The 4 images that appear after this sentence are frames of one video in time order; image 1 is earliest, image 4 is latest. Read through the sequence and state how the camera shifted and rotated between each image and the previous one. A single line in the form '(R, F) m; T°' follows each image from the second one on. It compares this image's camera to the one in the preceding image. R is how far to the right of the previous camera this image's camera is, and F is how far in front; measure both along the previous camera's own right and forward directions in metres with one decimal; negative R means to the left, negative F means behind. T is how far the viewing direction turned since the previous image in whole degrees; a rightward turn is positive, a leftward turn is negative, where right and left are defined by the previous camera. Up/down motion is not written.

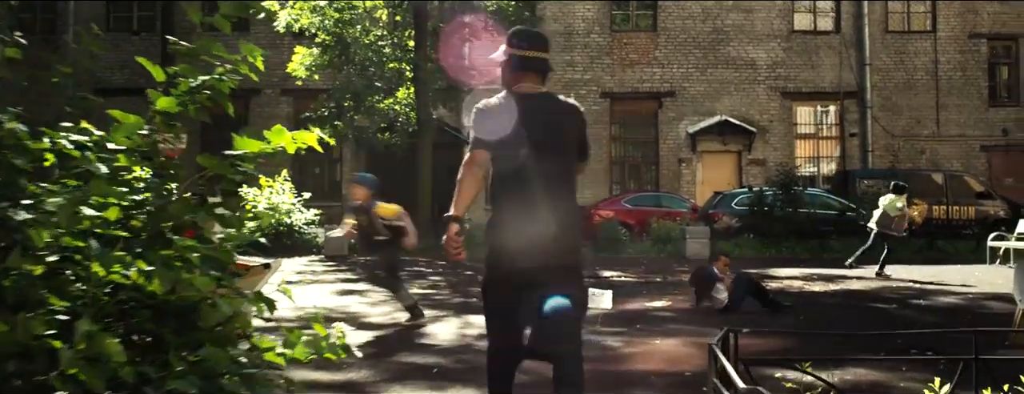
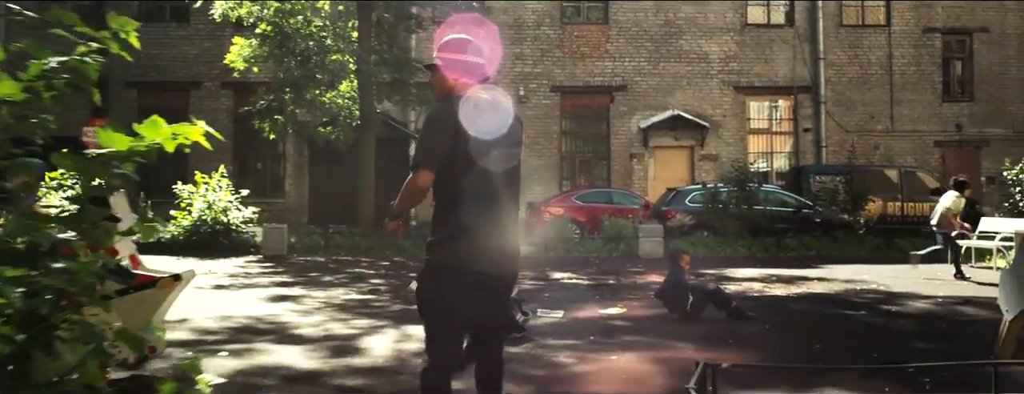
(0.0, +0.7) m; +2°
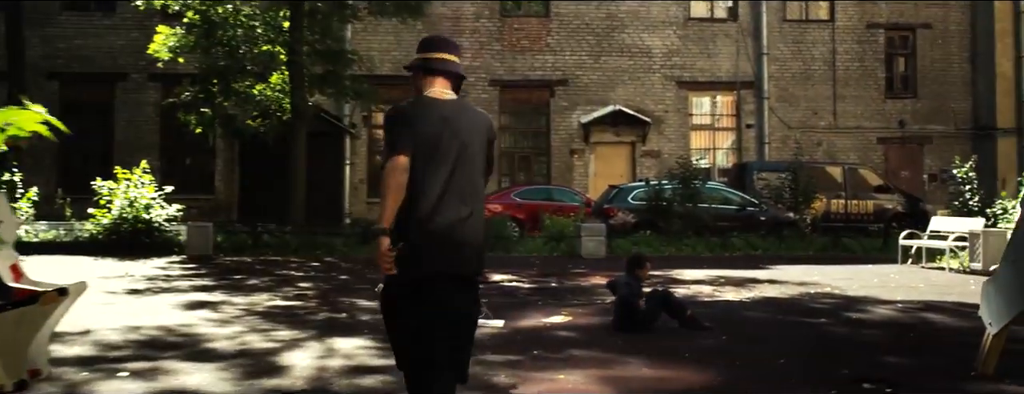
(0.0, +0.7) m; +3°
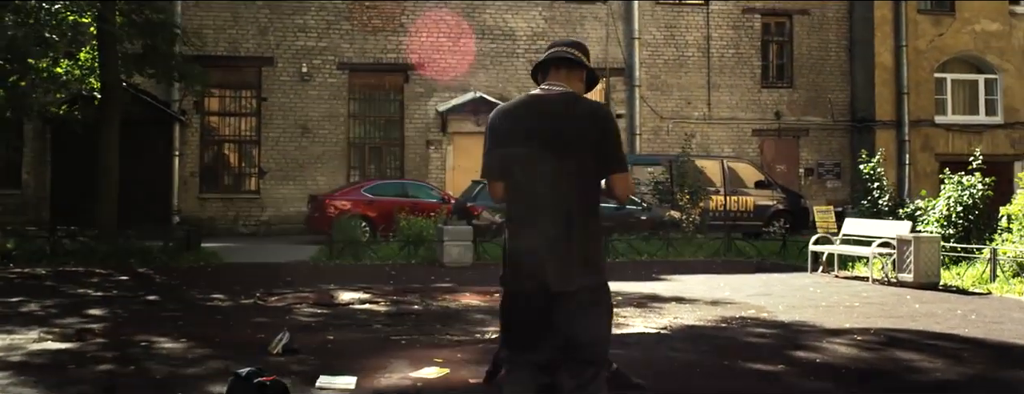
(0.0, +2.3) m; +7°
